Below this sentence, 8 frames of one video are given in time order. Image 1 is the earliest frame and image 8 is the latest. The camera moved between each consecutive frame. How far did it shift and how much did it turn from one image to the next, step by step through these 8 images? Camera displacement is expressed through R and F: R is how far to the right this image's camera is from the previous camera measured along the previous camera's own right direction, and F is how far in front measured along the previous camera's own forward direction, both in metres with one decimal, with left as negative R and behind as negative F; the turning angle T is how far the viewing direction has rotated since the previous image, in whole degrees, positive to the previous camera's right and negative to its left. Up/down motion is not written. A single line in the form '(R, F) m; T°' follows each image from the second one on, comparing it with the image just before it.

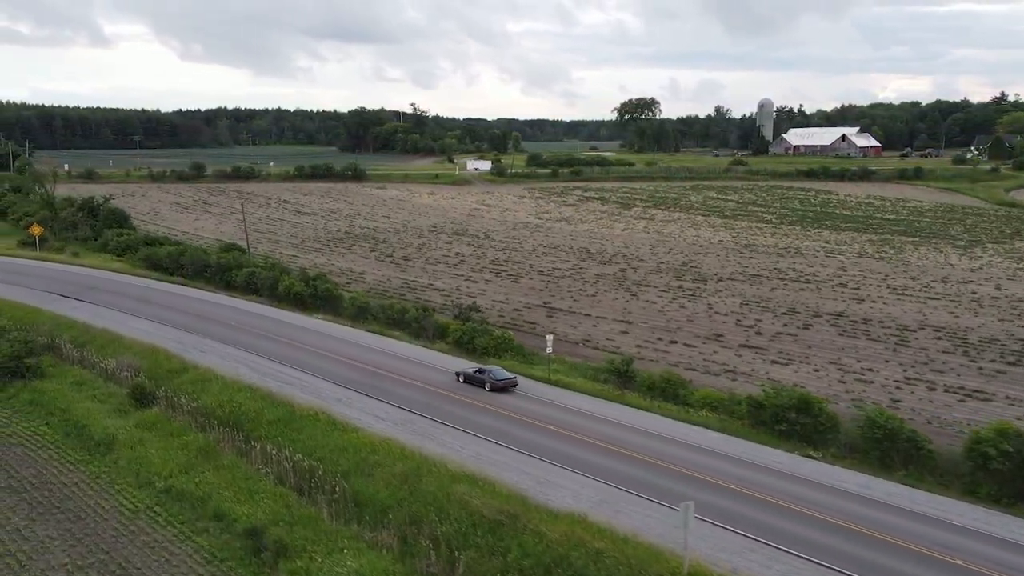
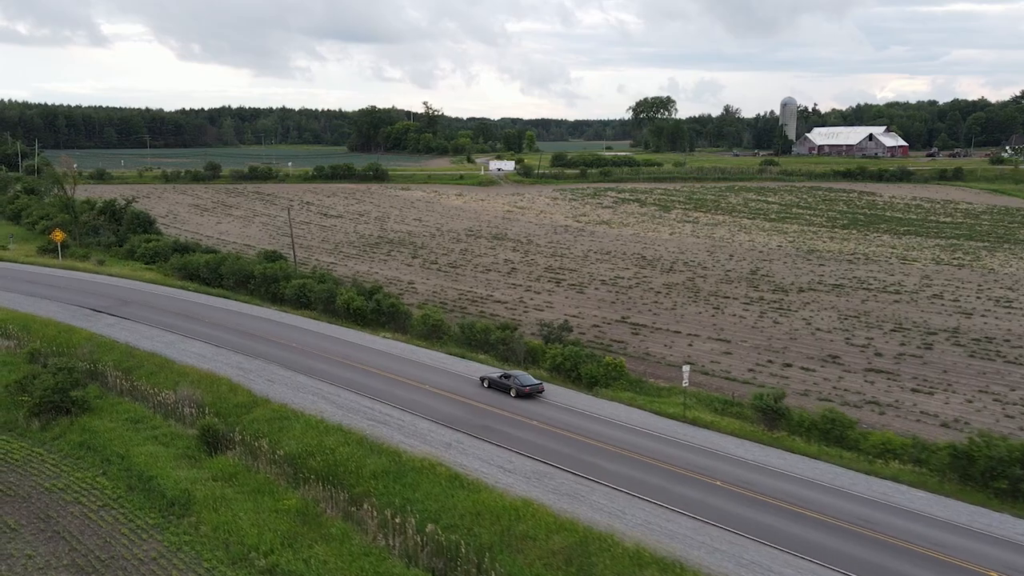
(-3.4, +4.0) m; 0°
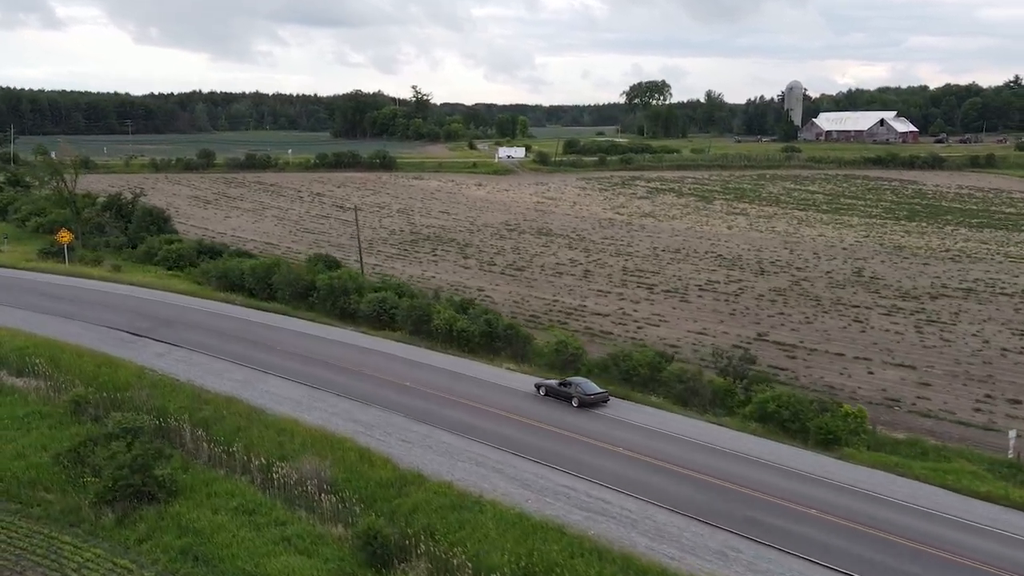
(-5.6, +6.8) m; +2°
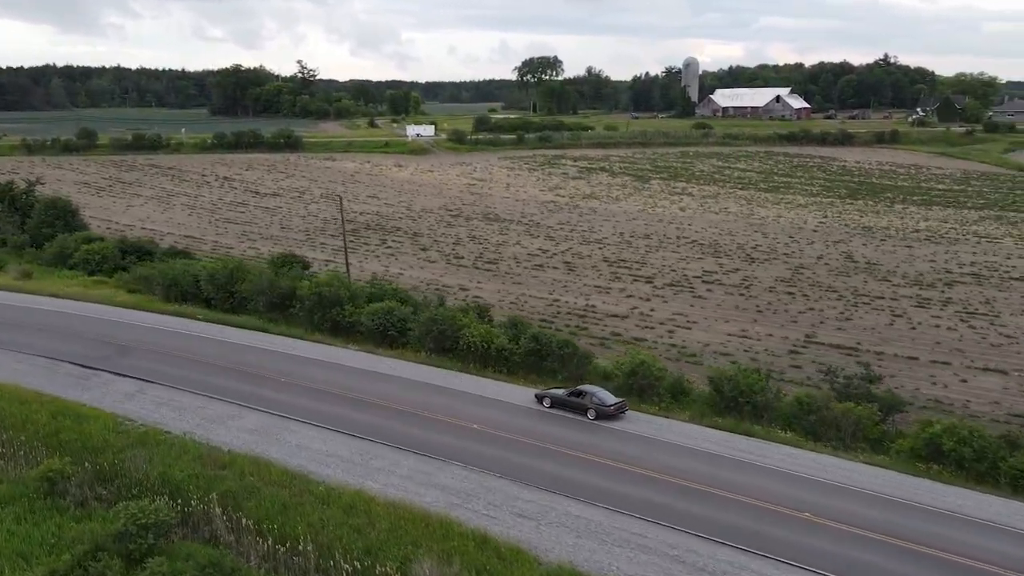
(-4.7, +5.3) m; +8°
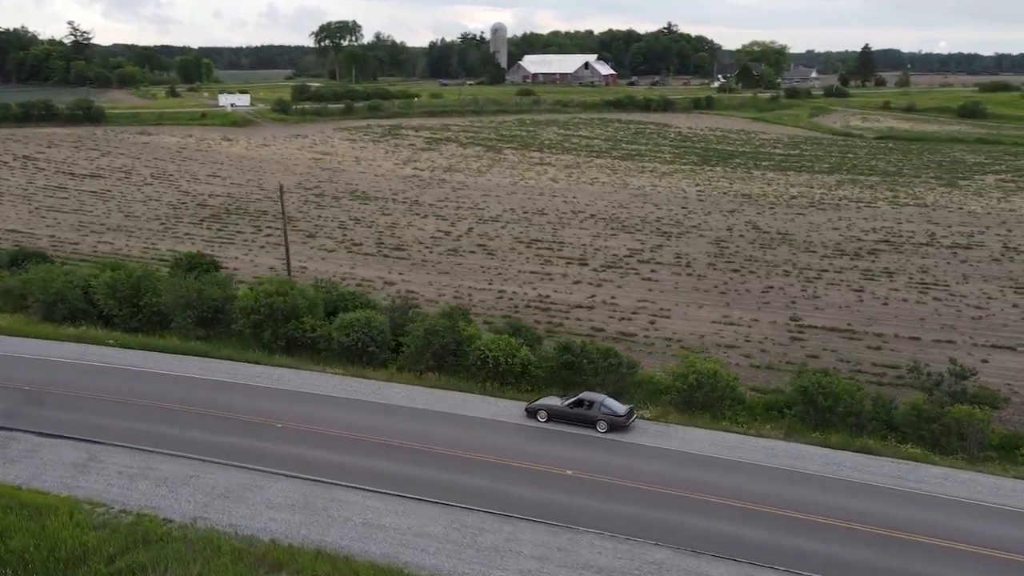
(-5.2, +4.7) m; +13°
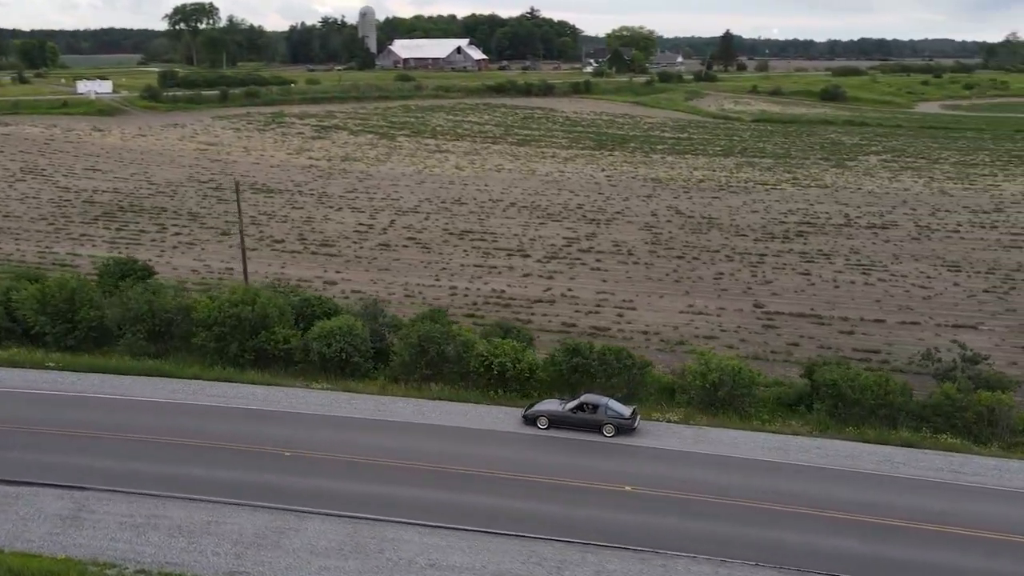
(-2.9, +1.7) m; +8°
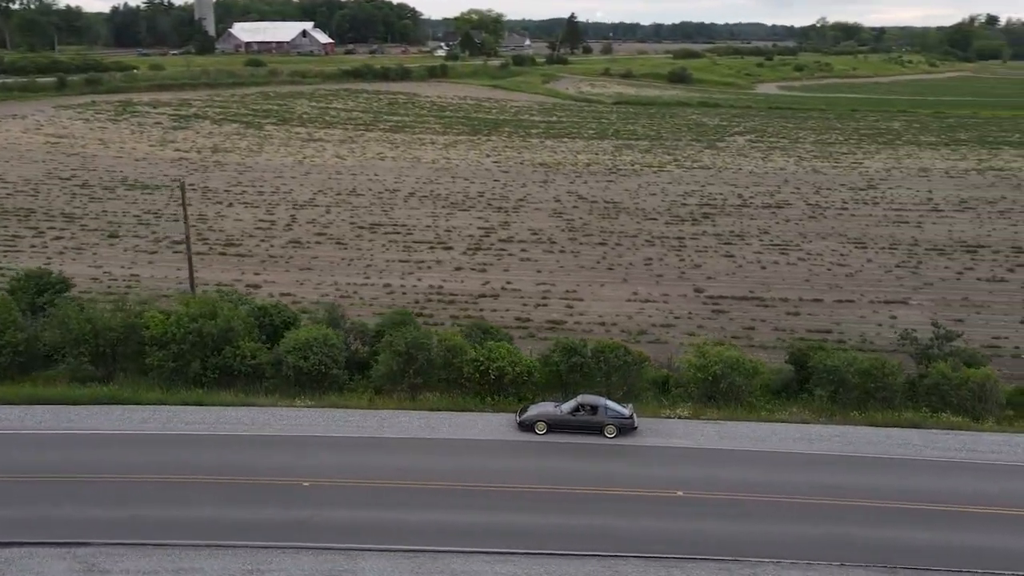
(-3.0, +1.2) m; +10°
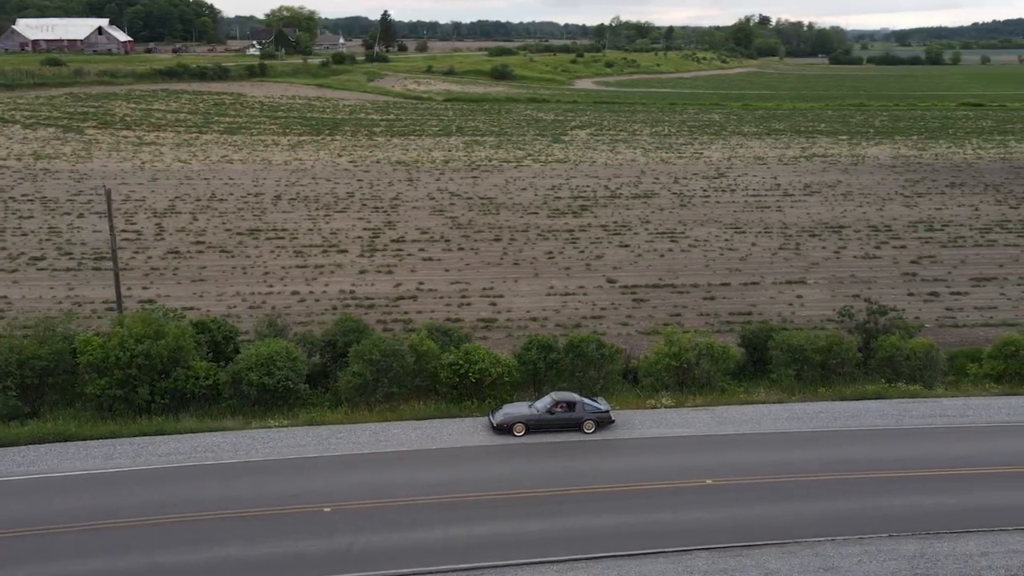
(-3.1, +0.9) m; +11°
